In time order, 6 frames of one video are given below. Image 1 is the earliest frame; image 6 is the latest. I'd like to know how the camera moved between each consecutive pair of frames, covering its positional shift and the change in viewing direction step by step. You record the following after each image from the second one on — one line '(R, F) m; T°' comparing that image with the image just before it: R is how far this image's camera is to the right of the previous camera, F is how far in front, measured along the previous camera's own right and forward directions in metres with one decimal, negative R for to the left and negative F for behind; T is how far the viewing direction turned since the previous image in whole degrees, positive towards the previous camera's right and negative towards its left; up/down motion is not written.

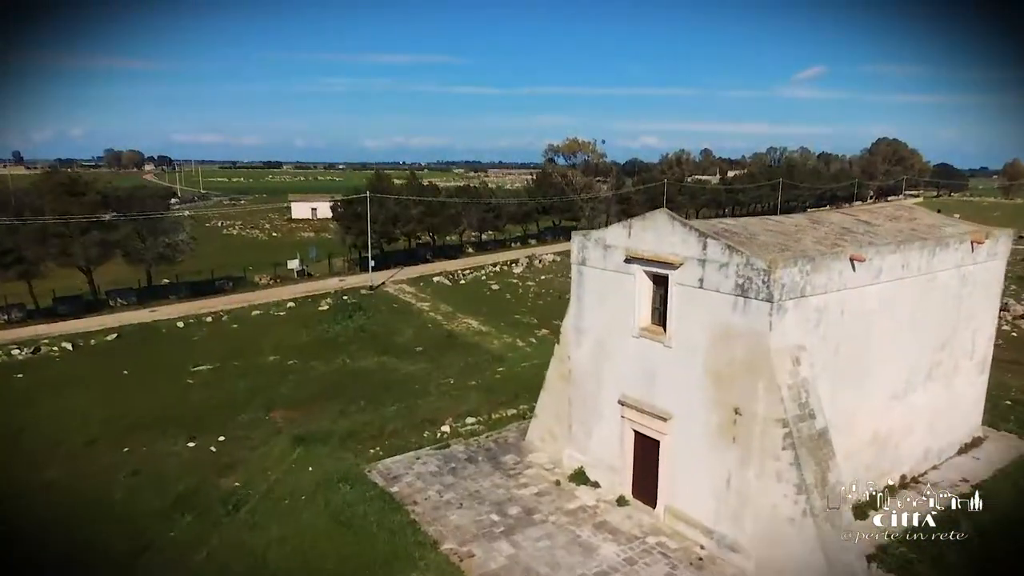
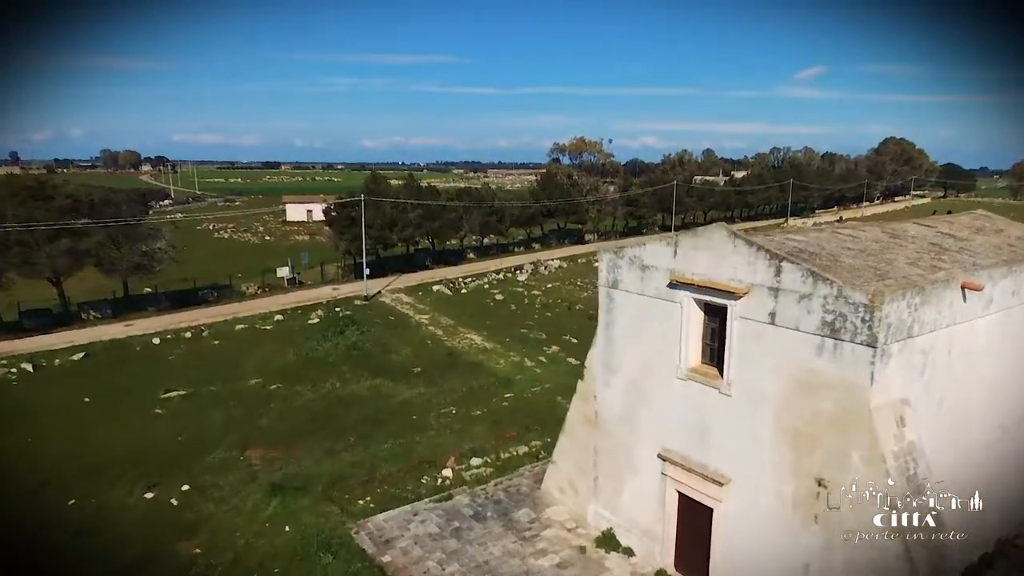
(-0.3, +2.1) m; 0°
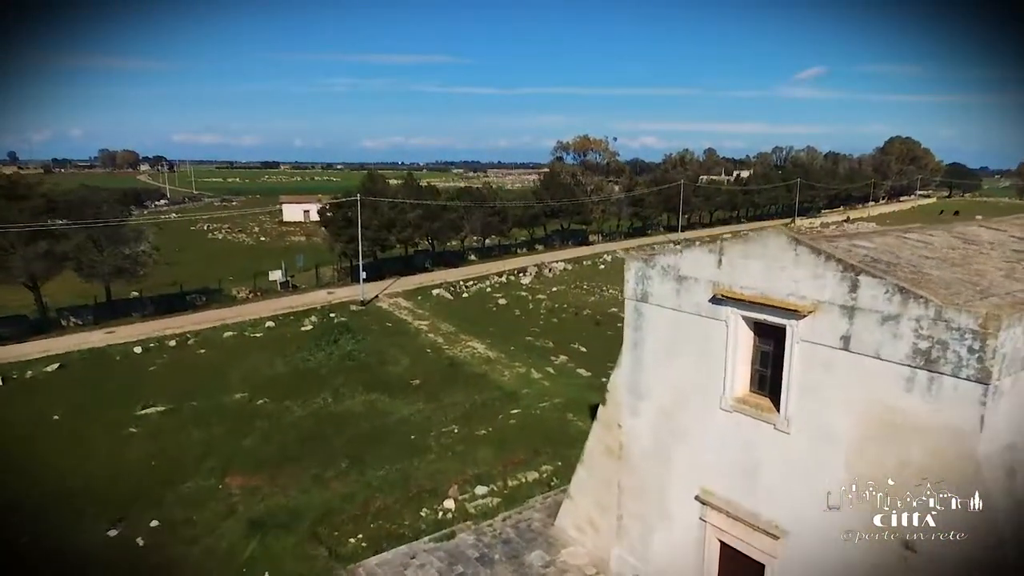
(-0.2, +1.4) m; 0°
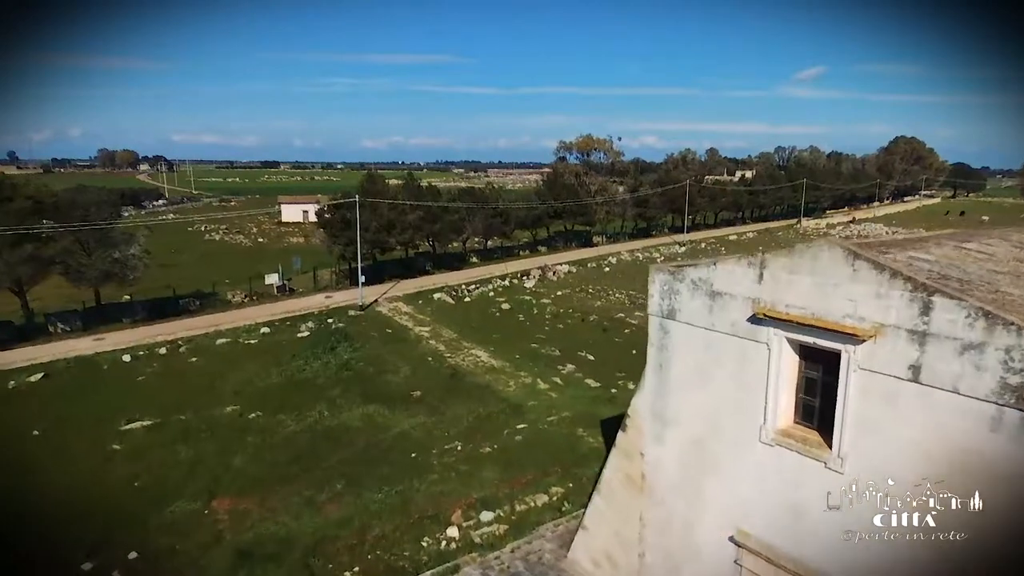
(-0.1, +0.9) m; 0°
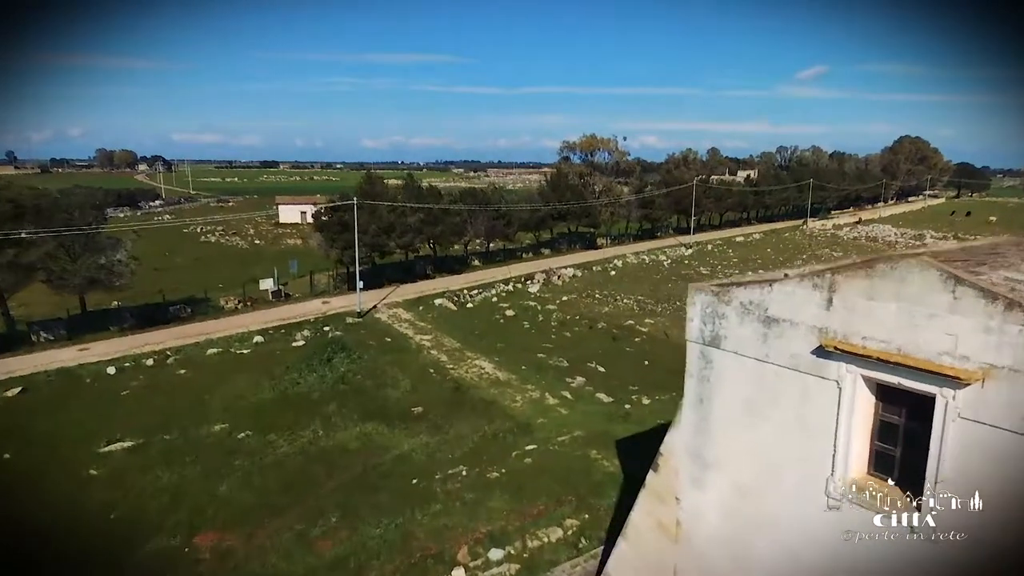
(-0.2, +1.1) m; 0°
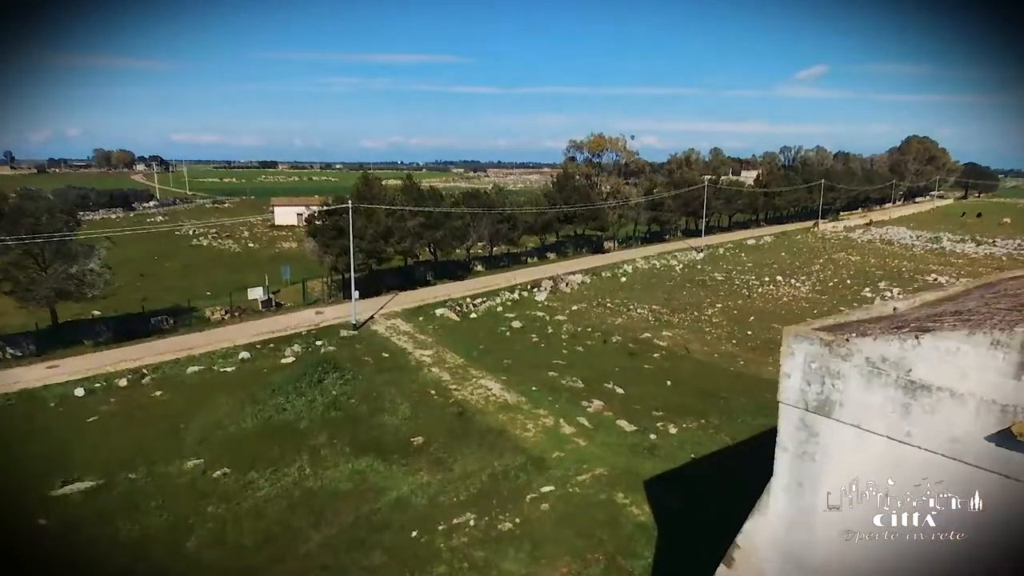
(-0.3, +1.8) m; 0°
